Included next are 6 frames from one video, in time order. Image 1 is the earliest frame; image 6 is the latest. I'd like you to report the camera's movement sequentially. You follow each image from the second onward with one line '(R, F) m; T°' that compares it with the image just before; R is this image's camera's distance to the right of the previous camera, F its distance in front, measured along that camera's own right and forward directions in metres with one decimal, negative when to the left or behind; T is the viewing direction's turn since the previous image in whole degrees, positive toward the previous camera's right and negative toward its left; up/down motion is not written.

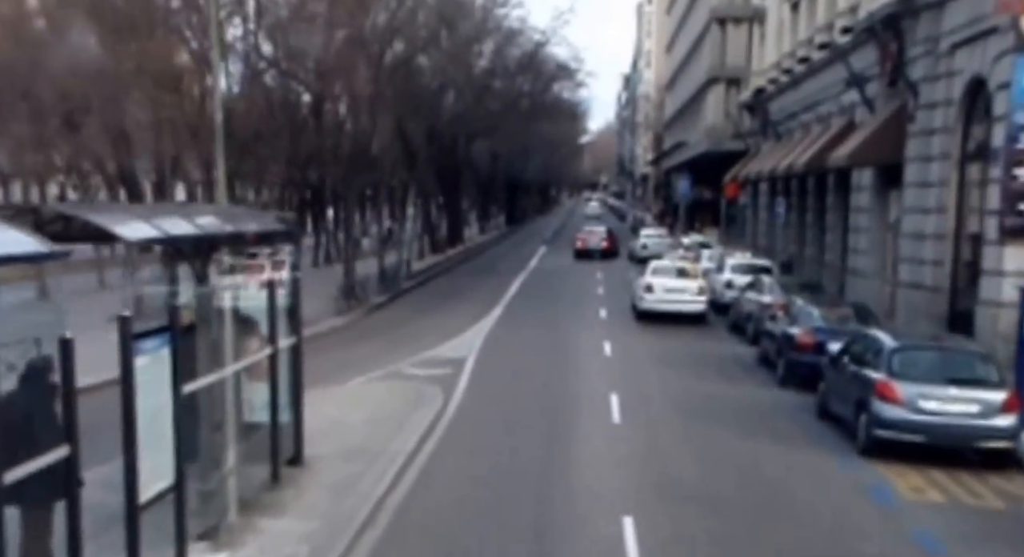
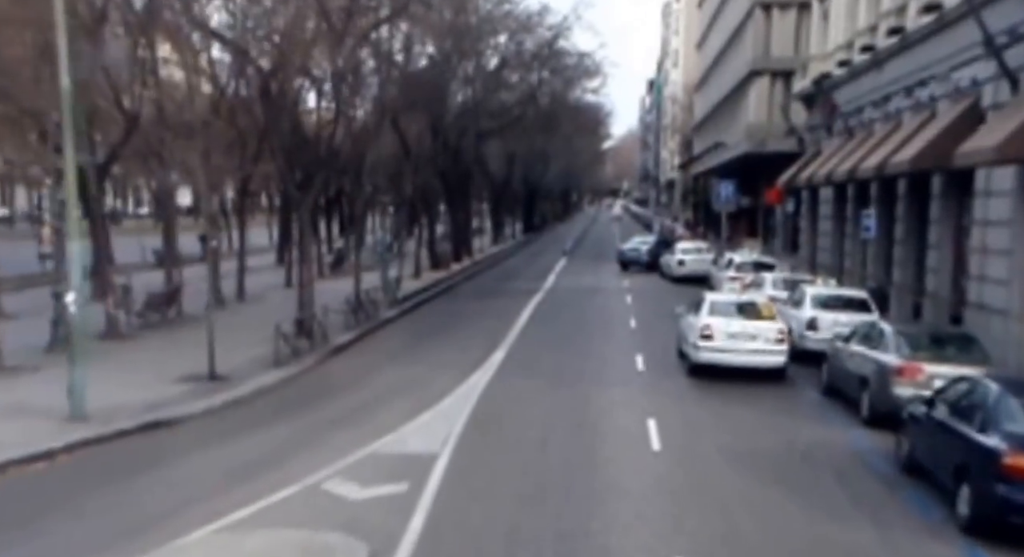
(+0.4, +7.3) m; -1°
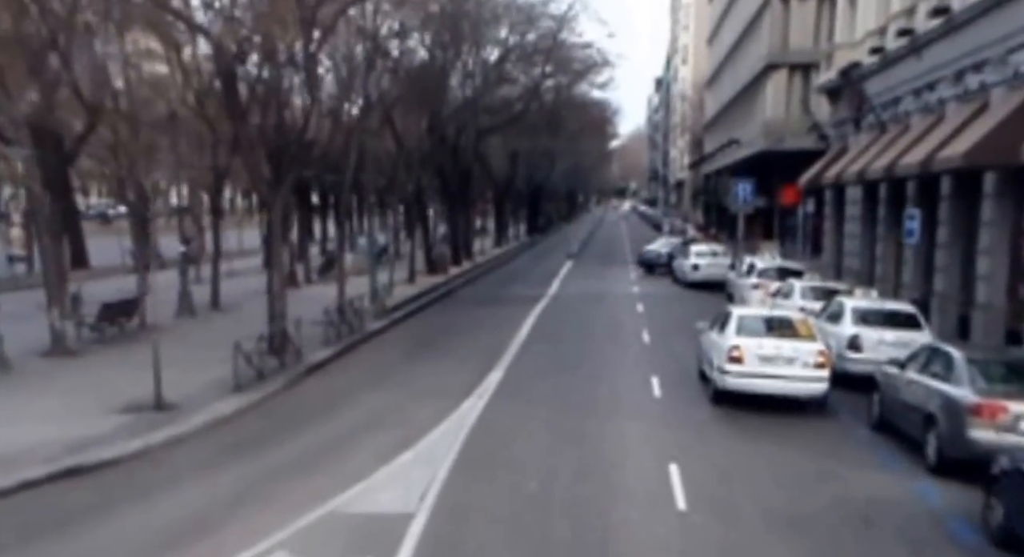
(+0.2, +2.6) m; 0°
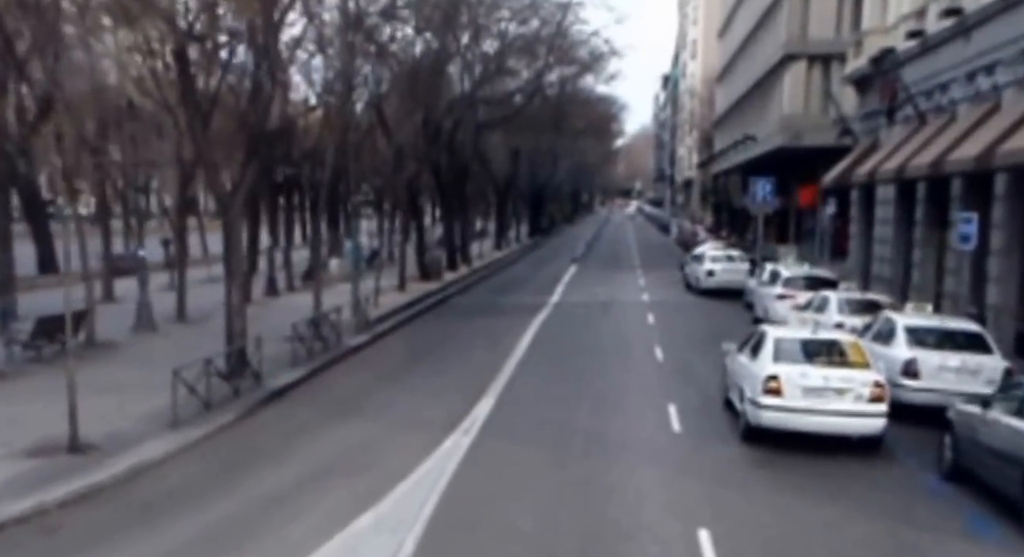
(+0.2, +2.8) m; 0°
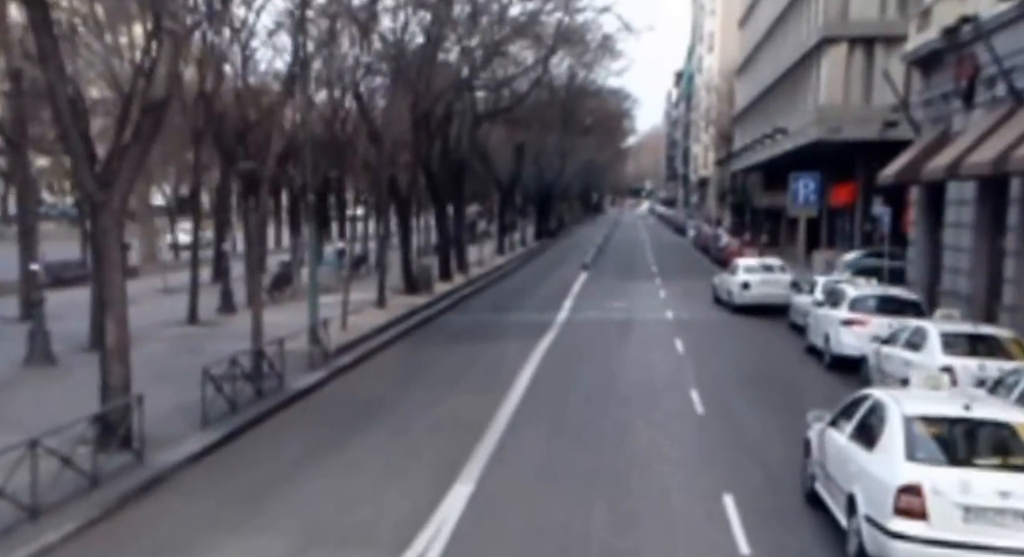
(+0.3, +5.0) m; -1°
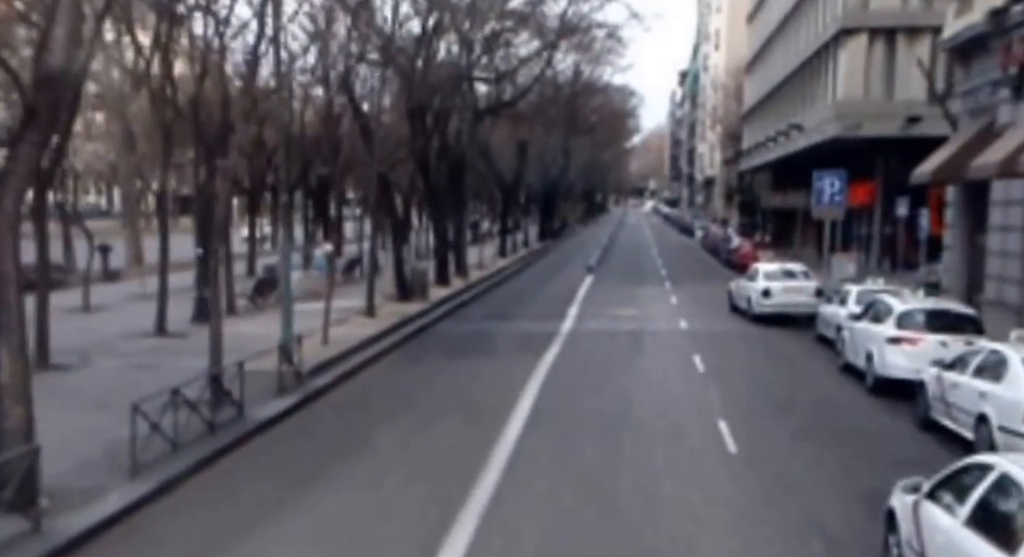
(+0.1, +2.4) m; 0°
